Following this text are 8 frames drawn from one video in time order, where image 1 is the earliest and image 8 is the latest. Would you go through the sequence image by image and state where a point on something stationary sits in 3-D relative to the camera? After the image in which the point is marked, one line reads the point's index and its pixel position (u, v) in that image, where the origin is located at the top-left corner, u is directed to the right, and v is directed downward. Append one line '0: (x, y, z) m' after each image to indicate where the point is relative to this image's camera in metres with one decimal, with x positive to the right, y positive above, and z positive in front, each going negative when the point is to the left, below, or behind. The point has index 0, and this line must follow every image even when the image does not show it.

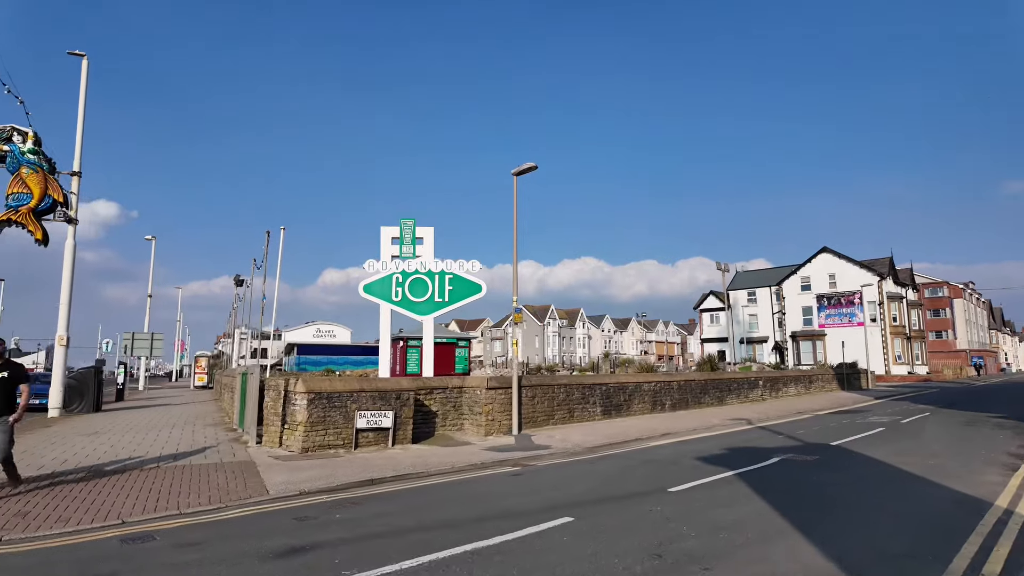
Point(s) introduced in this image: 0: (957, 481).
0: (+6.4, -2.8, +8.7) m
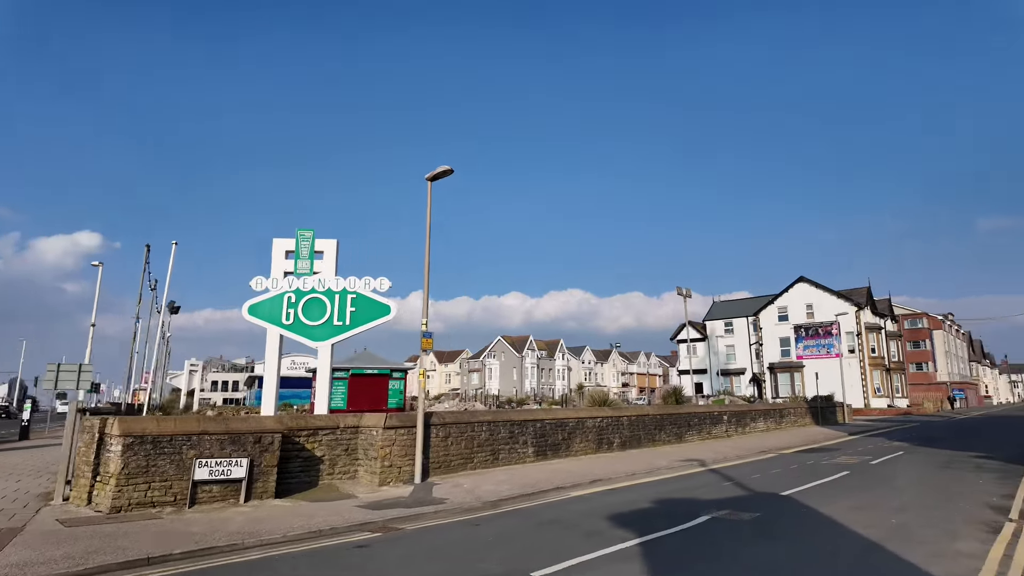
0: (+4.6, -3.0, +6.8) m
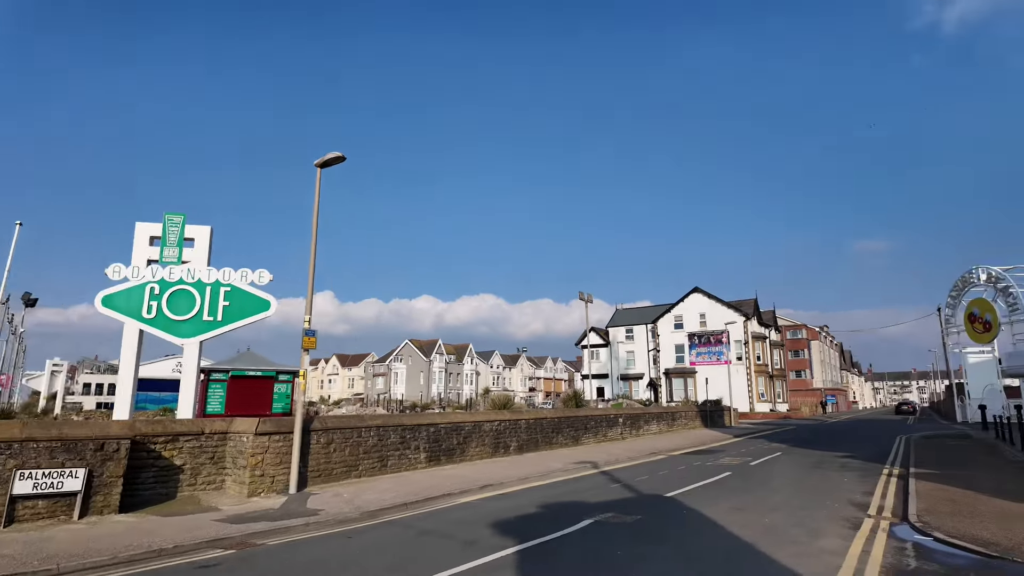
0: (+3.2, -3.0, +6.9) m
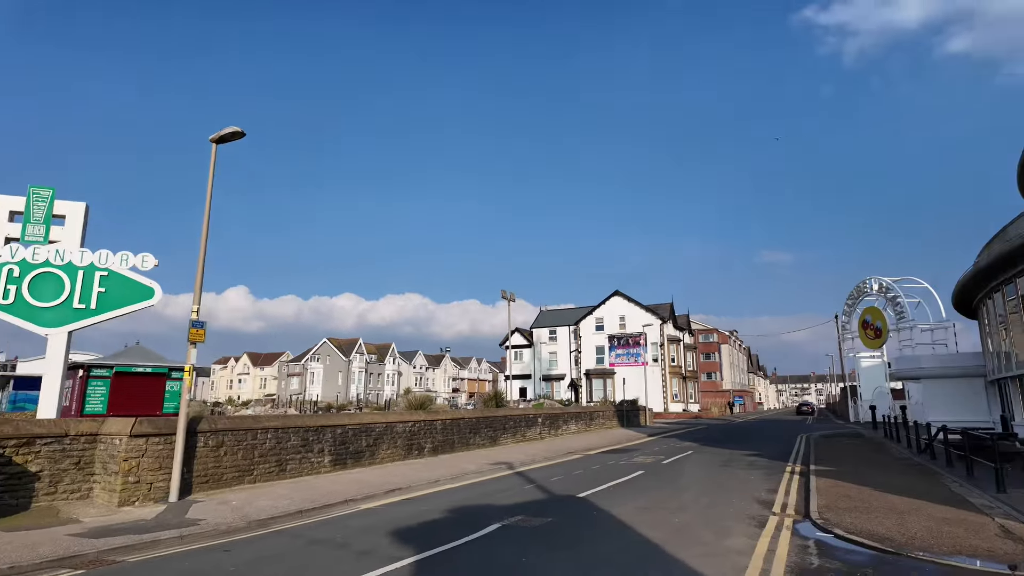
0: (+2.1, -3.0, +6.8) m
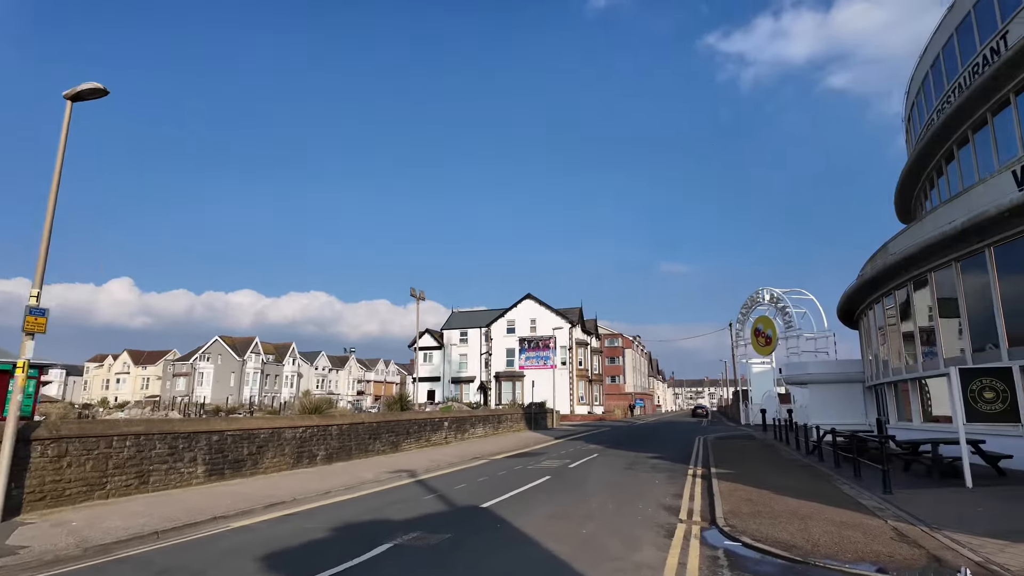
0: (+1.0, -2.9, +6.3) m
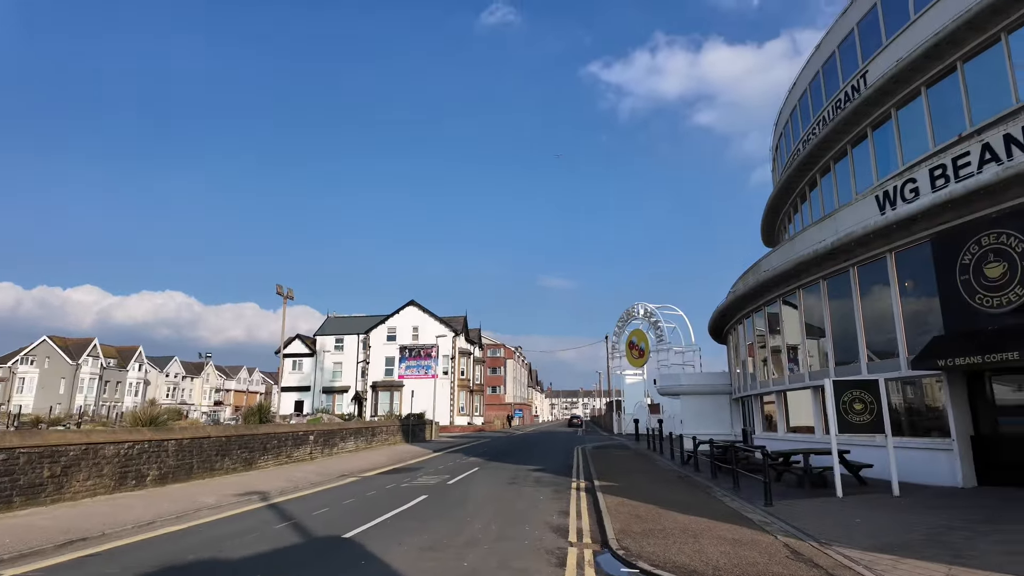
0: (-0.2, -2.8, +5.2) m
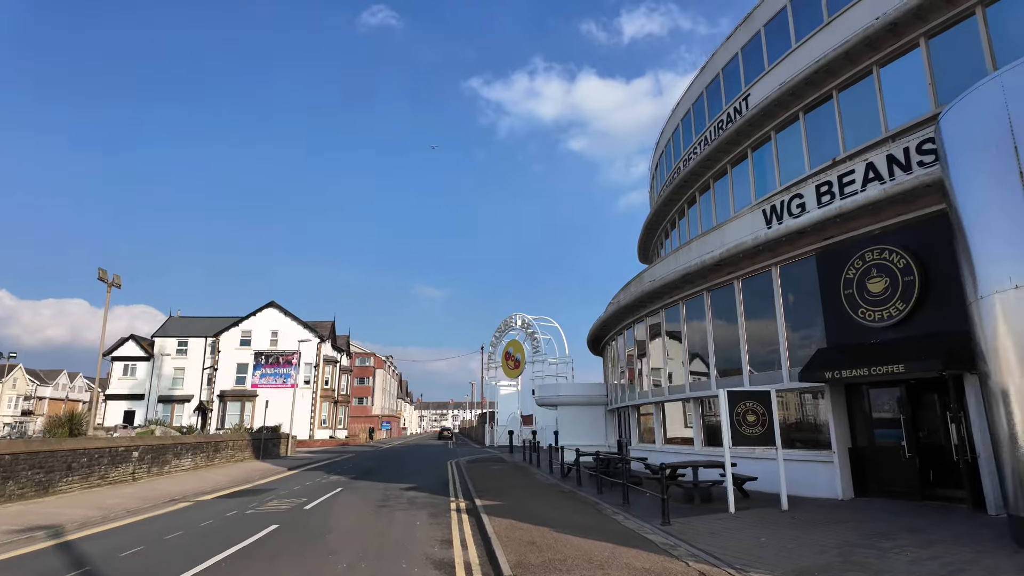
0: (-0.9, -2.6, +3.7) m
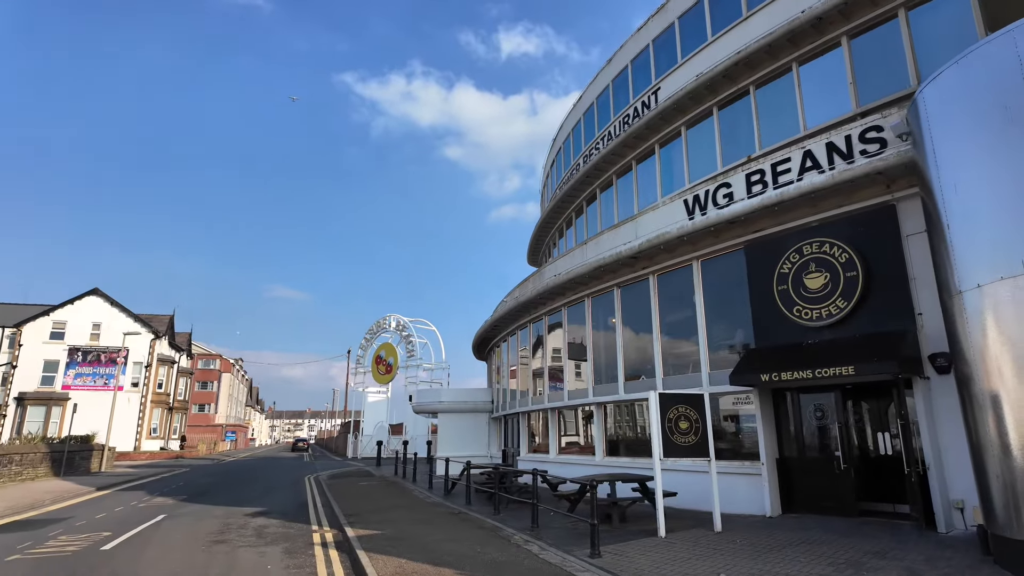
0: (-0.9, -2.0, +1.4) m
